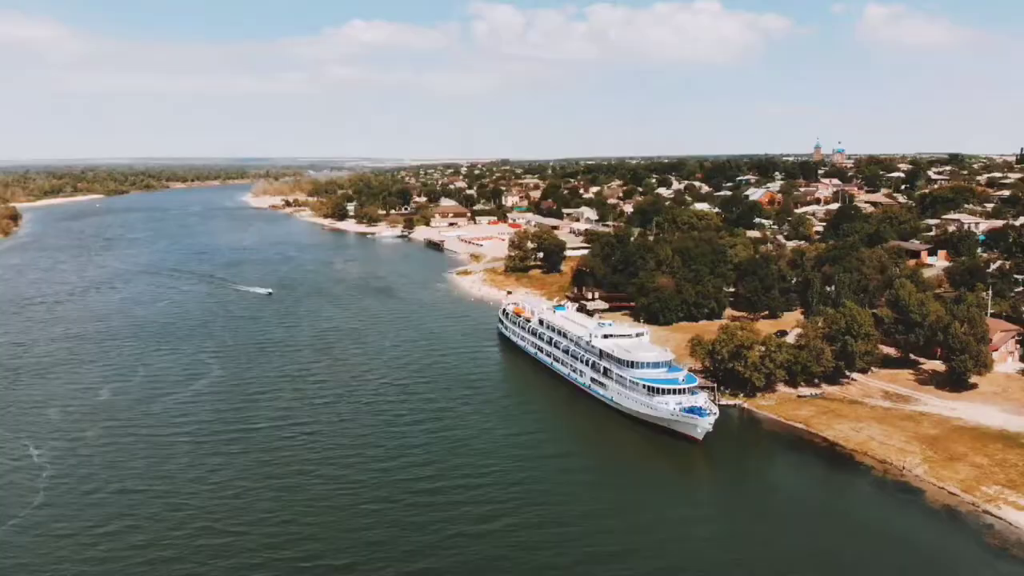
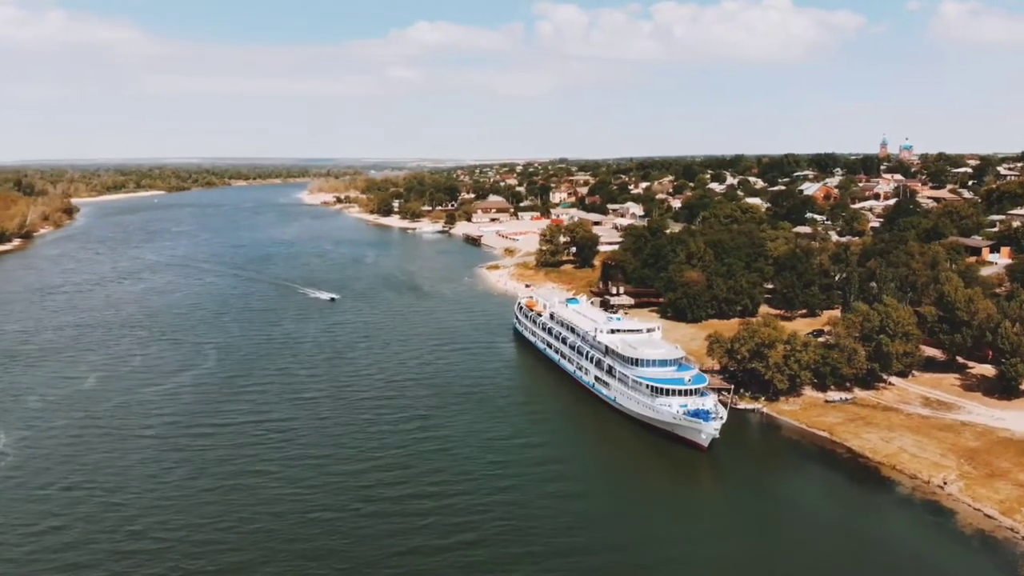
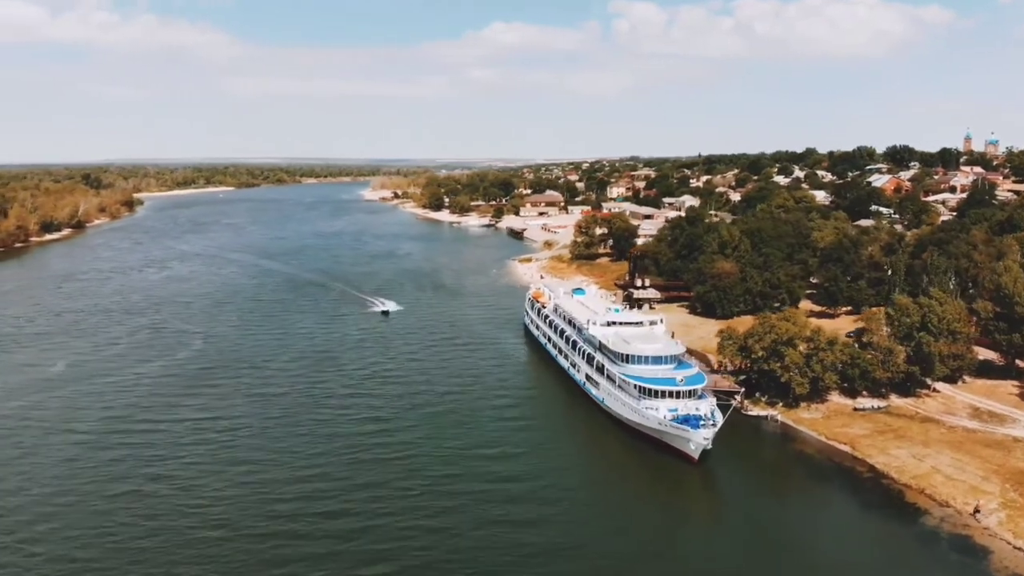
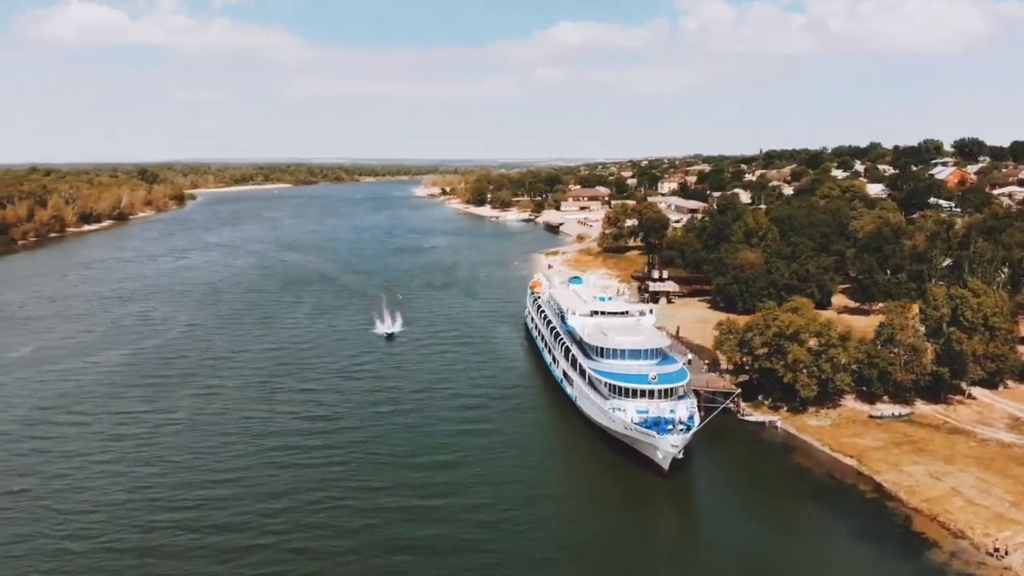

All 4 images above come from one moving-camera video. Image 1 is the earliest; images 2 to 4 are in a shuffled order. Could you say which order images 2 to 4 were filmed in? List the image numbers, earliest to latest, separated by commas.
2, 3, 4
